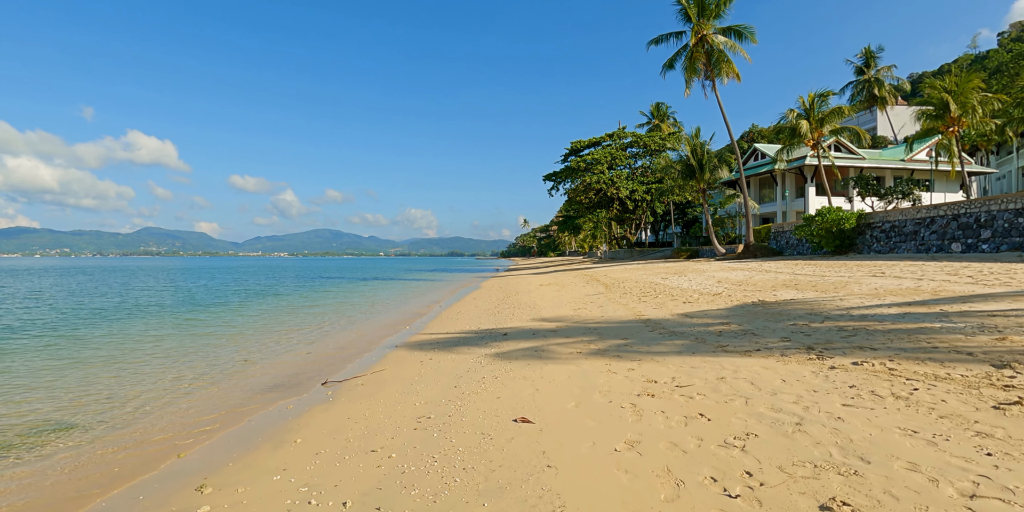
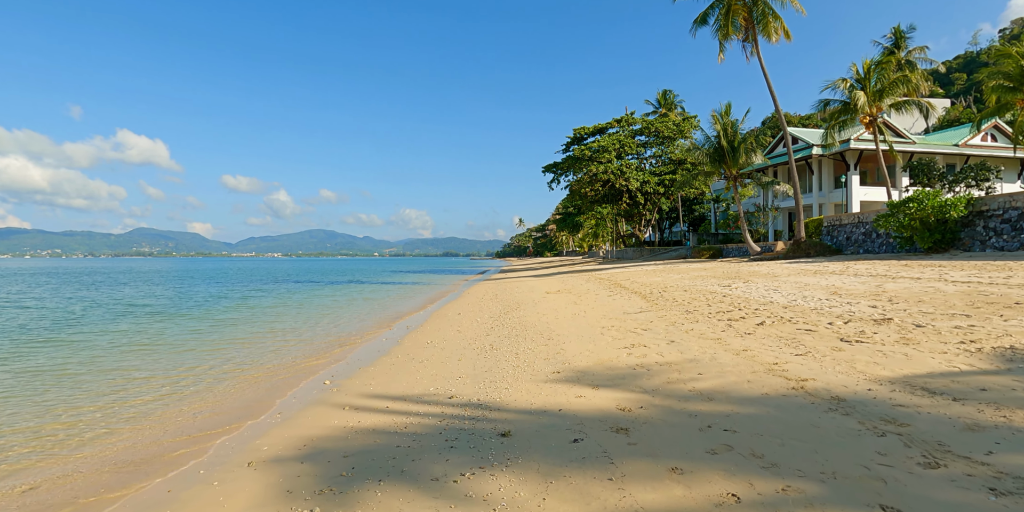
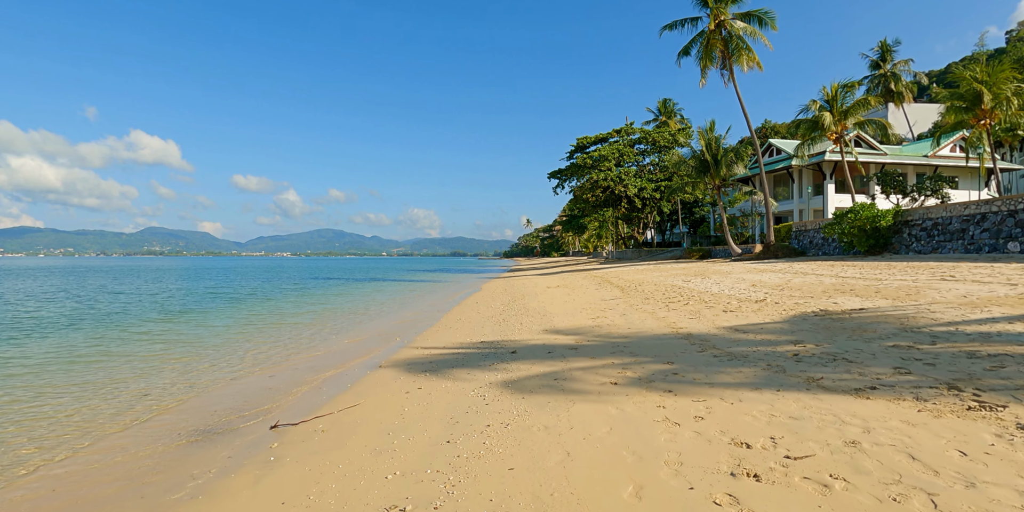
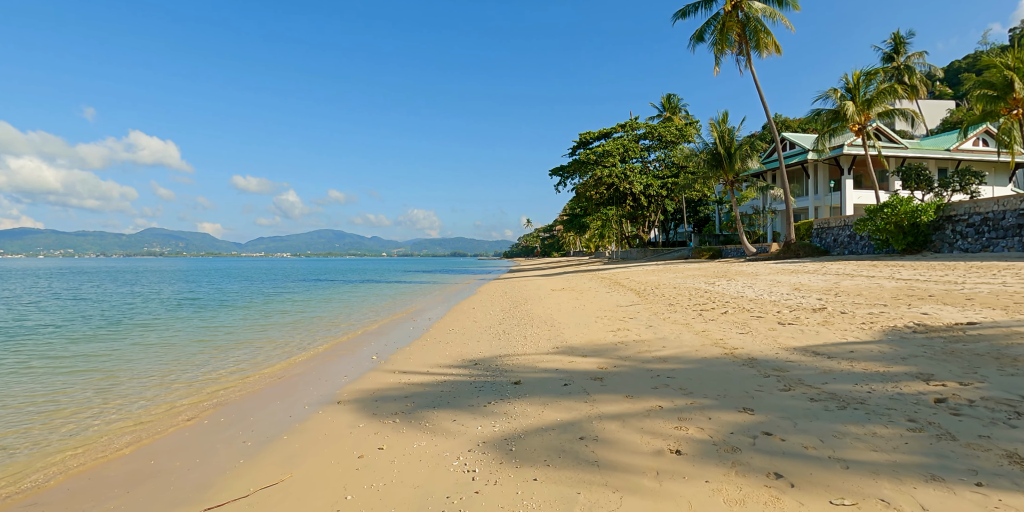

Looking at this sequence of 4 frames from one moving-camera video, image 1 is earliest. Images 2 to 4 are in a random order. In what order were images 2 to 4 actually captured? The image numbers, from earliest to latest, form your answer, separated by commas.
3, 4, 2
